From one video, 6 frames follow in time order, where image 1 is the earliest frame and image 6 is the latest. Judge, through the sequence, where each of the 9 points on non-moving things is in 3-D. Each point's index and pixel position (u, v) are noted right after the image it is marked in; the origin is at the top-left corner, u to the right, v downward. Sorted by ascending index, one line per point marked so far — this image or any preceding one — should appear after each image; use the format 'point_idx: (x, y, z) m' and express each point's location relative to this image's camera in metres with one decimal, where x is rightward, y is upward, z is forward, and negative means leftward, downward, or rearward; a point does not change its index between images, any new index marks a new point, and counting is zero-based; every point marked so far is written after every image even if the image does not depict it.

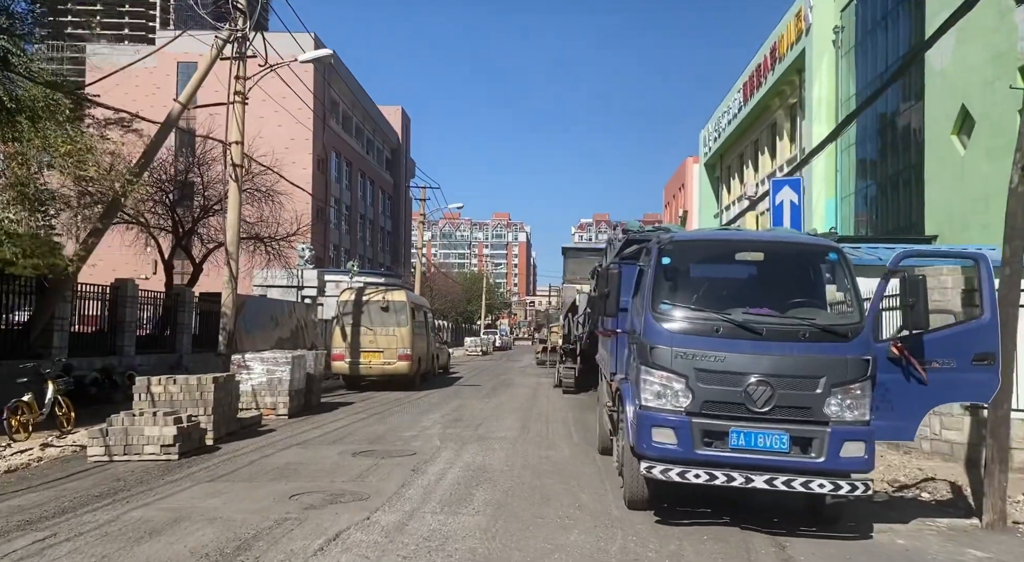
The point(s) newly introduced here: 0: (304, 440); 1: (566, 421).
0: (-2.9, -2.3, +11.4) m
1: (+1.0, -2.5, +14.2) m
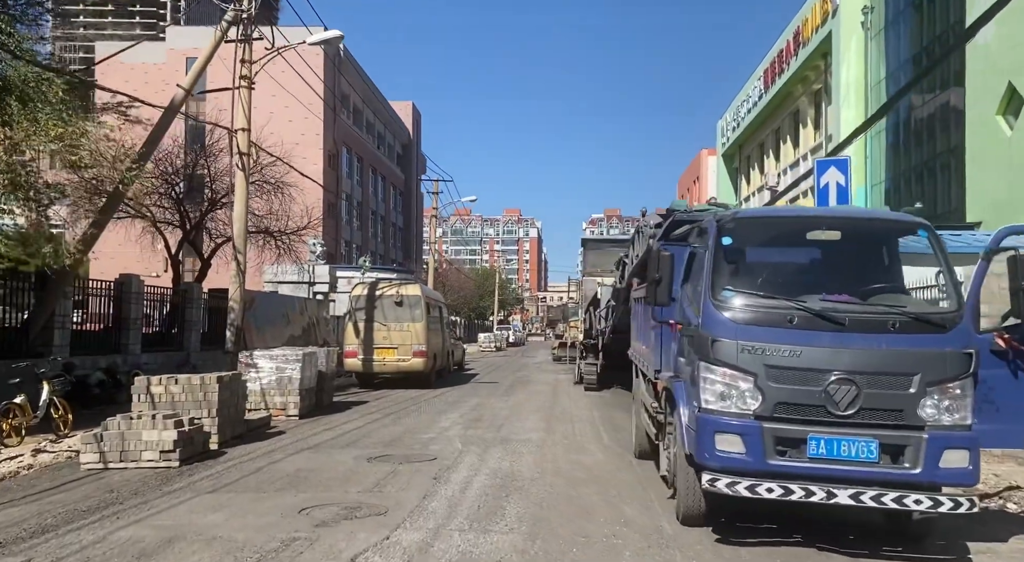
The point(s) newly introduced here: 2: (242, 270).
0: (-2.6, -2.2, +10.7) m
1: (+1.4, -2.4, +13.4) m
2: (-5.0, +0.2, +15.0) m
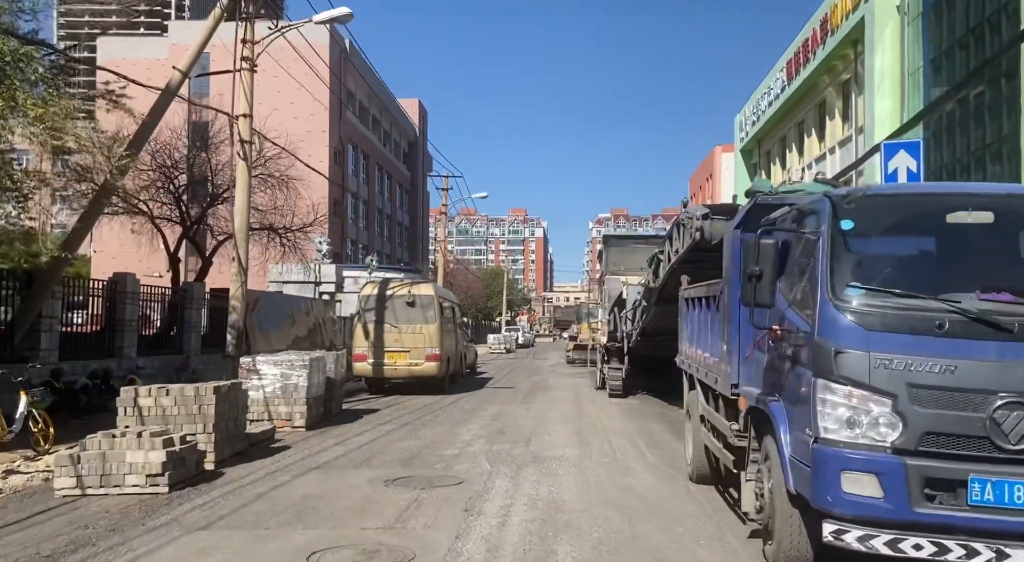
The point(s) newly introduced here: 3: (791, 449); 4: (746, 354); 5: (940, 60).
0: (-2.2, -2.1, +9.5) m
1: (+1.8, -2.3, +12.2) m
2: (-4.6, +0.2, +13.9) m
3: (+1.7, -1.0, +4.8) m
4: (+1.7, -0.6, +6.0) m
5: (+9.7, +5.0, +18.4) m
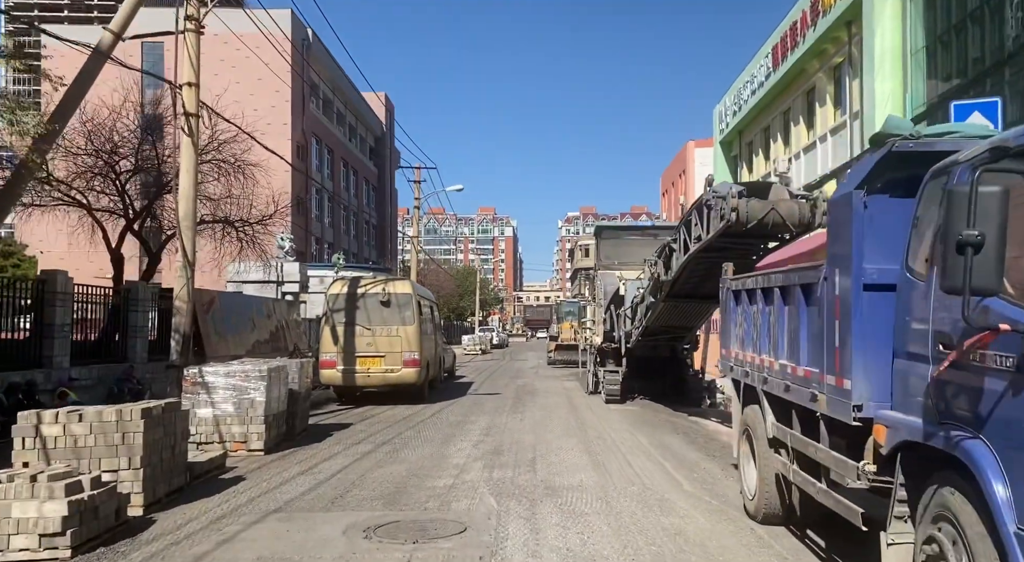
0: (-2.1, -2.1, +7.6) m
1: (+1.7, -2.2, +10.4) m
2: (-4.7, +0.3, +11.9) m
3: (+1.9, -0.9, +3.0) m
4: (+1.9, -0.4, +4.2) m
5: (+9.3, +5.2, +16.9) m
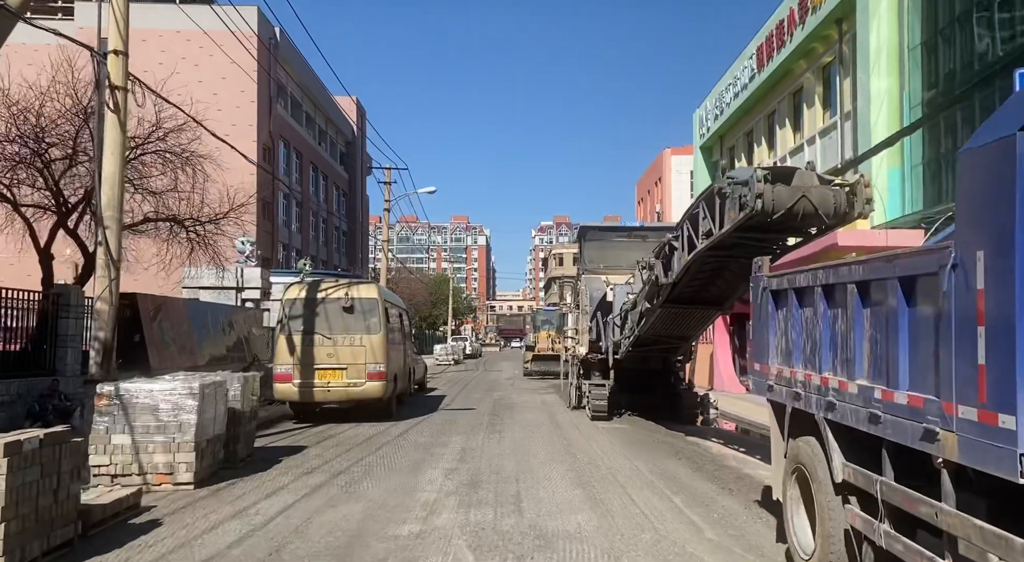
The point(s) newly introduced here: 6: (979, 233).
0: (-2.2, -2.0, +5.9) m
1: (+1.5, -2.2, +8.9) m
2: (-5.0, +0.3, +10.1) m
3: (+1.9, -0.8, +1.5) m
4: (+1.9, -0.4, +2.7) m
5: (+8.9, +5.1, +15.7) m
6: (+1.9, +0.2, +3.3) m
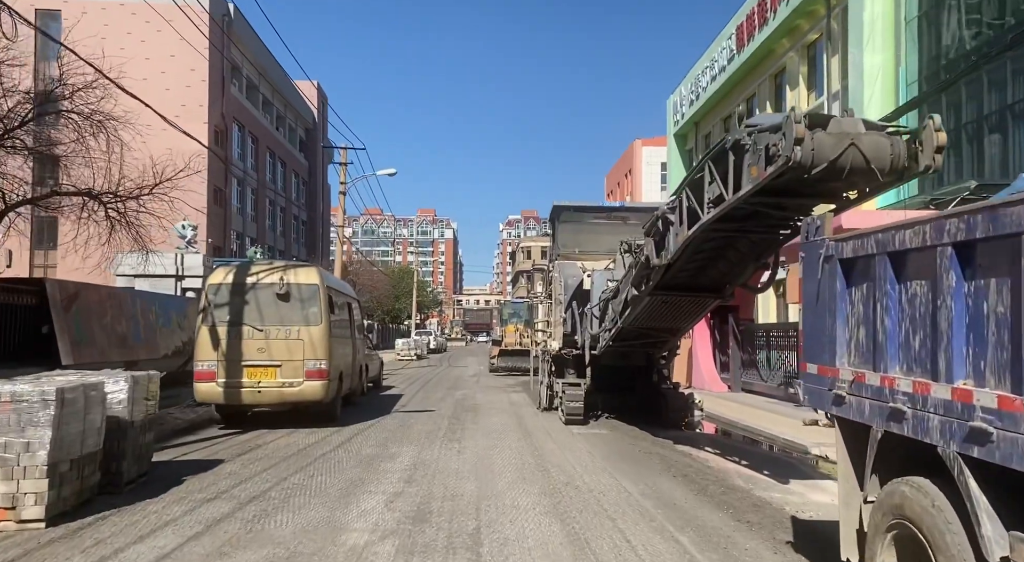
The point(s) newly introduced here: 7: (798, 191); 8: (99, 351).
0: (-2.5, -1.8, +3.9) m
1: (+1.1, -2.0, +7.0) m
2: (-5.4, +0.5, +8.0) m
3: (+1.9, -0.7, -0.3) m
4: (+1.8, -0.2, +0.9) m
5: (+8.3, +5.3, +14.1) m
6: (+1.8, +0.4, +1.5) m
7: (+2.5, +0.8, +6.9) m
8: (-8.8, -1.5, +16.9) m
